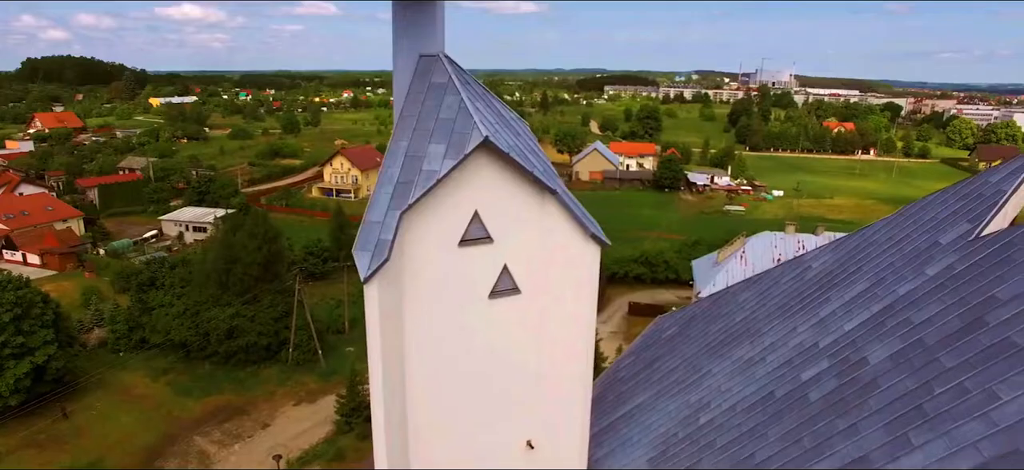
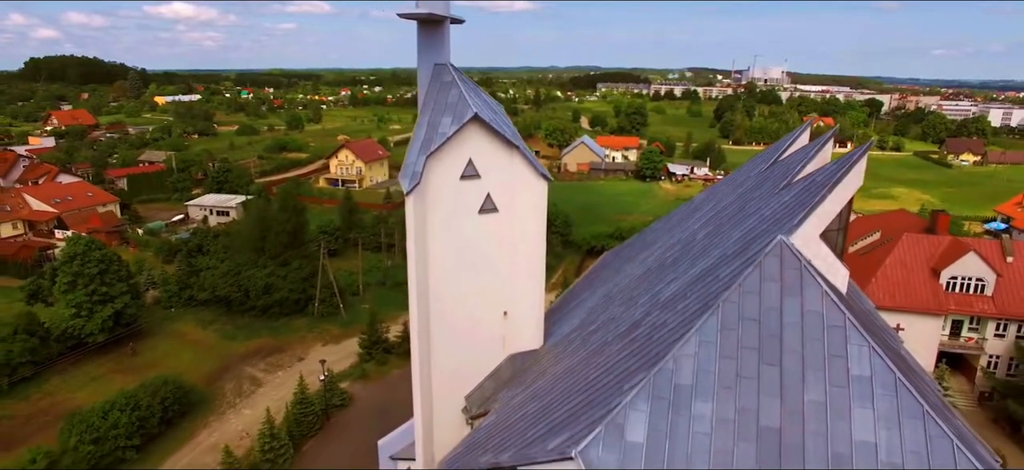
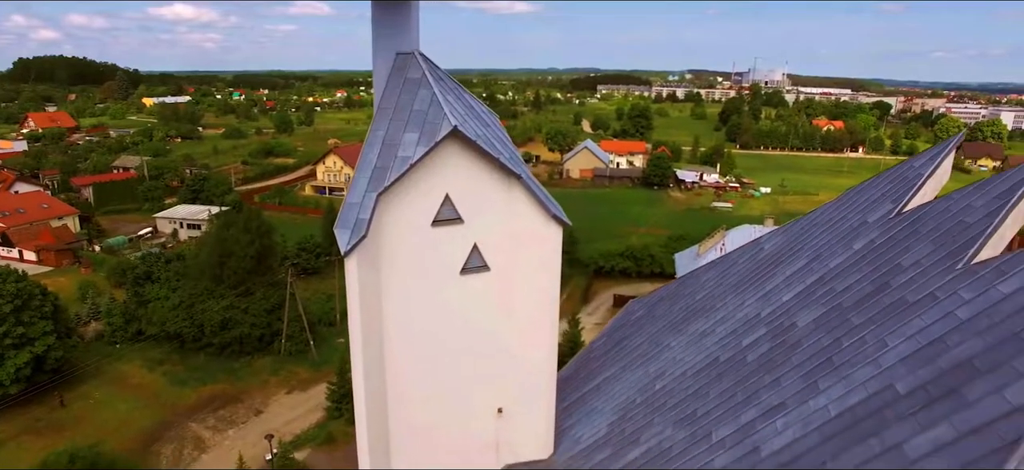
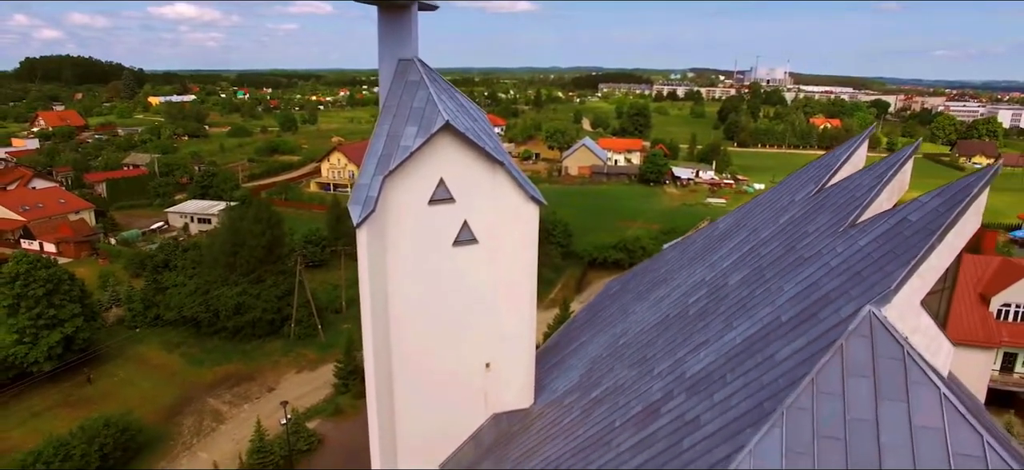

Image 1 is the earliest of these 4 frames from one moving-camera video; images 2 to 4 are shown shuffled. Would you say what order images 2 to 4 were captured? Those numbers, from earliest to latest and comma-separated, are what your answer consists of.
3, 4, 2
